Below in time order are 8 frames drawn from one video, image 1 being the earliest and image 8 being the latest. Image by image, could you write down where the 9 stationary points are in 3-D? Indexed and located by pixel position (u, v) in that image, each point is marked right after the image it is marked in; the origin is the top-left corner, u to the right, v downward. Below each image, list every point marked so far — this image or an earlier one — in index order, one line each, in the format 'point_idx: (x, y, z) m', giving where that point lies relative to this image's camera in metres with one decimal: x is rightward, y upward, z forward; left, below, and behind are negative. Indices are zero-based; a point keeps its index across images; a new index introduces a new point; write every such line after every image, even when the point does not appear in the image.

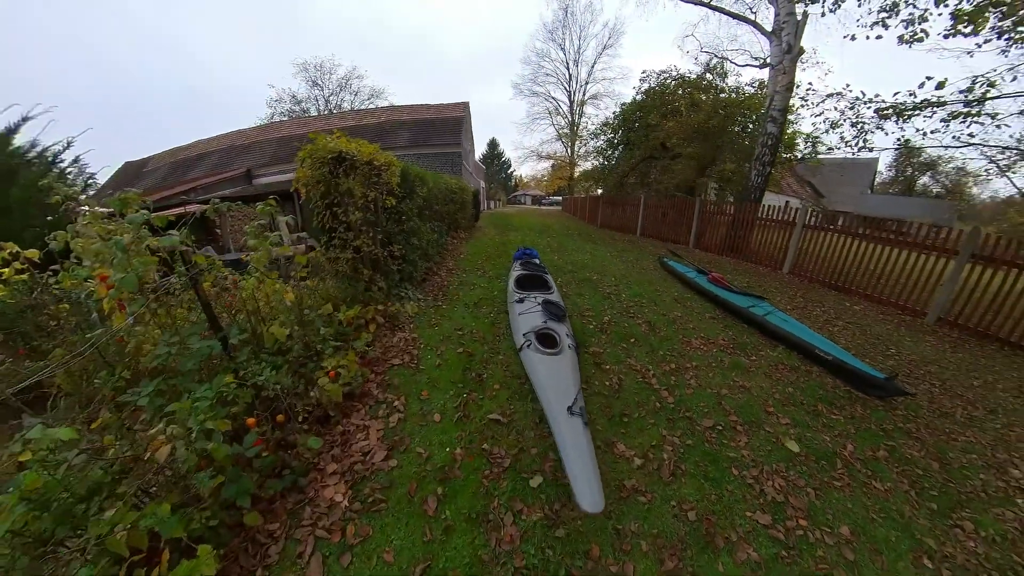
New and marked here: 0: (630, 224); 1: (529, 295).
0: (+5.9, +3.4, +16.8) m
1: (+0.1, -0.1, +4.8) m
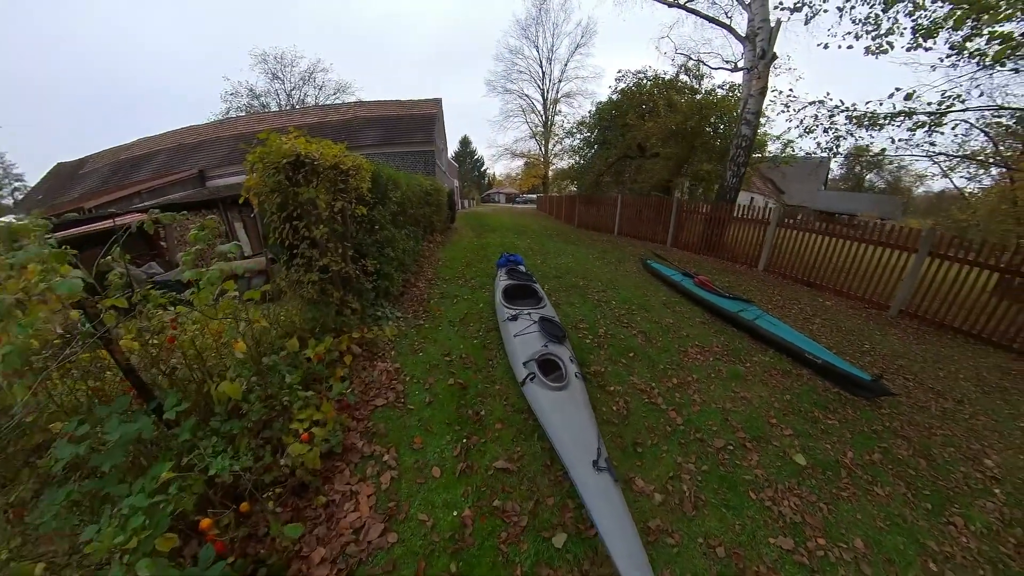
0: (+4.8, +3.4, +16.8) m
1: (0.0, -0.4, +4.5) m
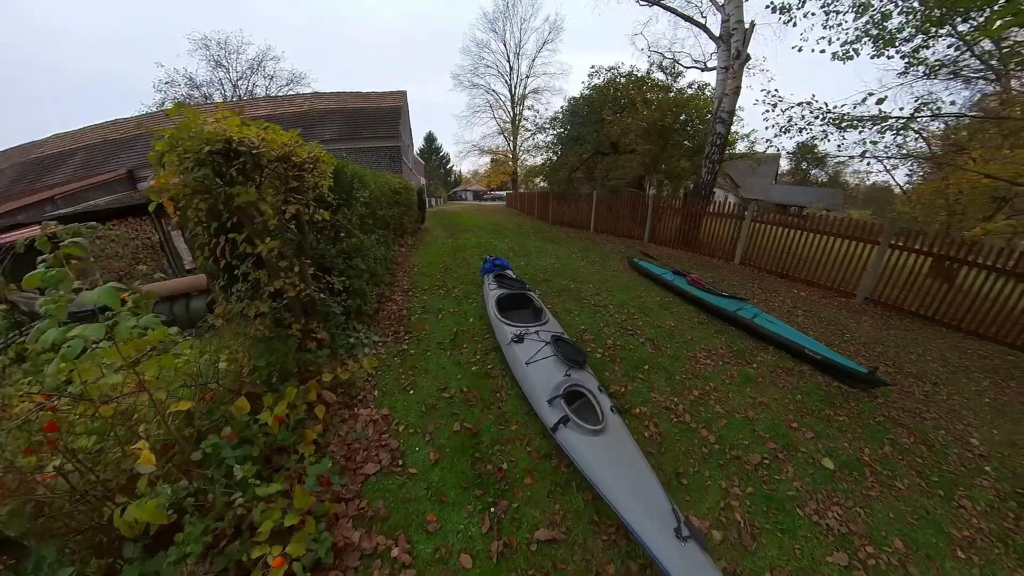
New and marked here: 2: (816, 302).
0: (+3.5, +3.5, +16.7) m
1: (+0.1, -0.5, +3.9) m
2: (+8.1, -0.4, +8.8) m
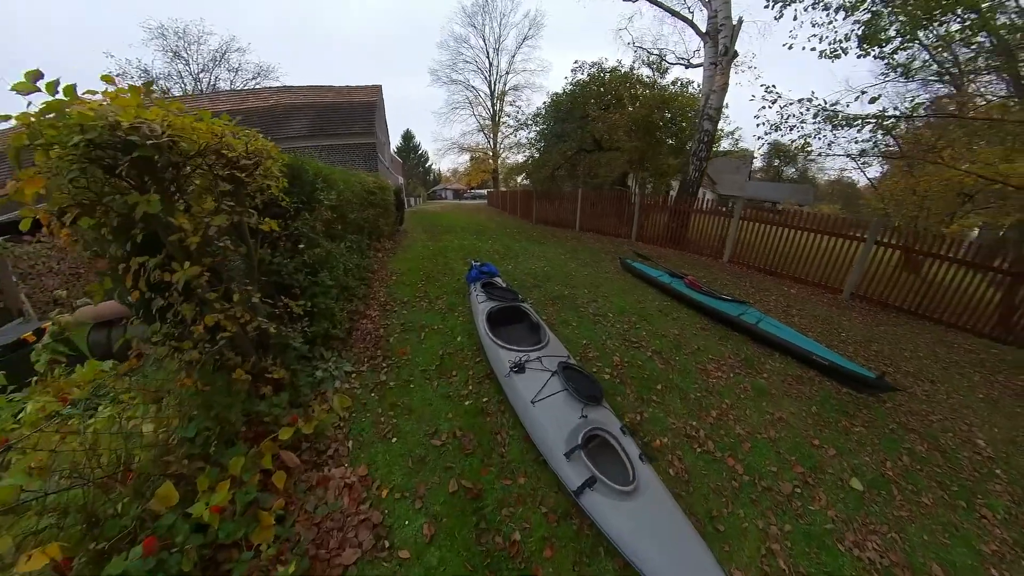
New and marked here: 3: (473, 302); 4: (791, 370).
0: (+2.7, +3.5, +16.3) m
1: (+0.1, -0.7, +3.4) m
2: (+7.8, -0.3, +8.7) m
3: (-0.6, -0.2, +4.9) m
4: (+4.7, -1.4, +5.4) m
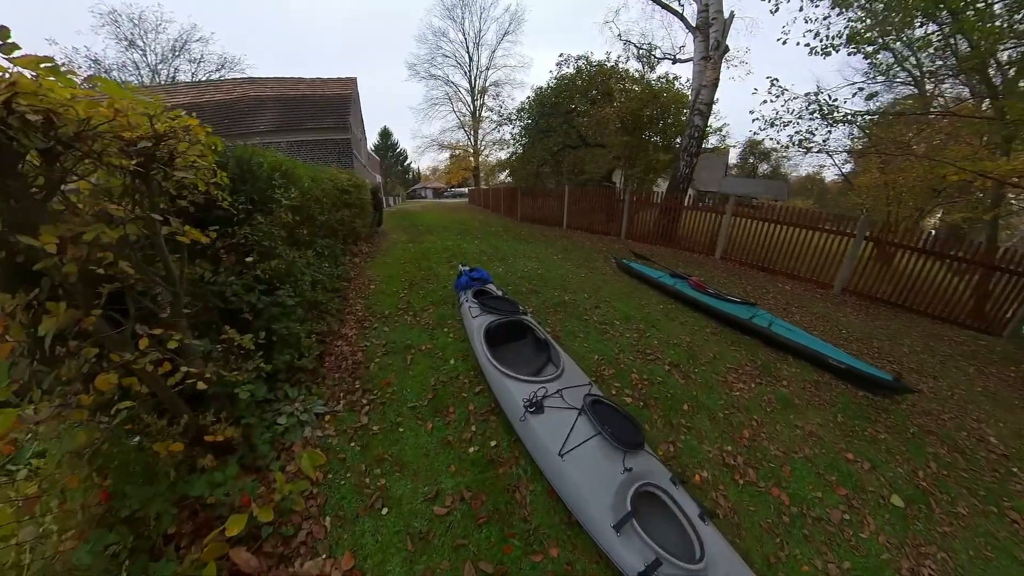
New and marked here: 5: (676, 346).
0: (+2.0, +3.5, +15.8) m
1: (+0.2, -0.8, +2.8) m
2: (+7.5, -0.2, +8.5) m
3: (-0.6, -0.4, +4.3) m
4: (+4.7, -1.4, +5.1) m
5: (+2.5, -0.9, +4.8) m
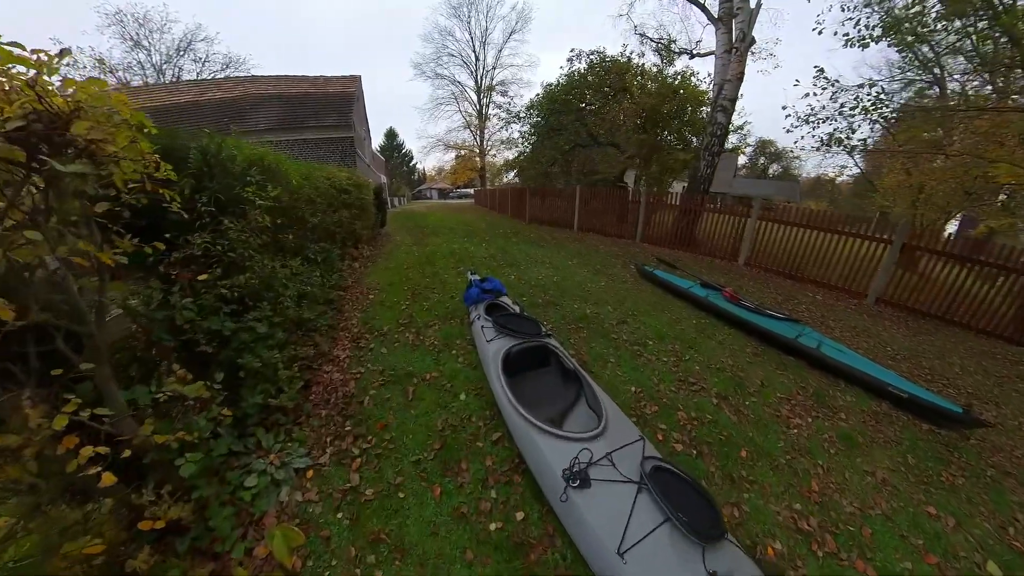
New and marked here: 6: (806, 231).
0: (+2.4, +3.3, +15.2) m
1: (+0.4, -1.0, +2.3) m
2: (+7.8, -0.5, +7.9) m
3: (-0.4, -0.5, +3.7) m
4: (+4.9, -1.6, +4.5) m
5: (+2.7, -1.1, +4.2) m
6: (+8.1, +1.6, +8.7) m
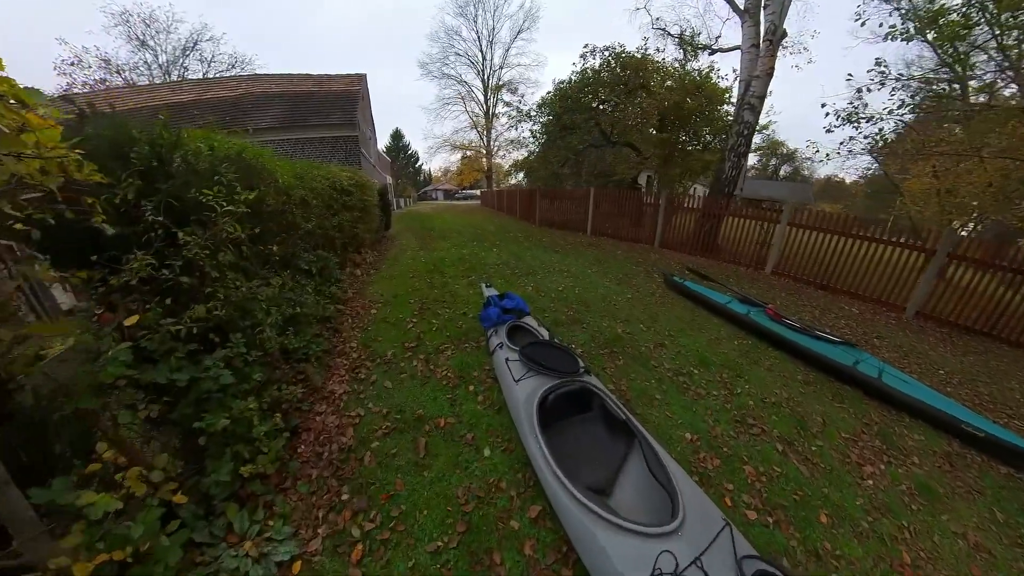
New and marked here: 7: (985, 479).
0: (+2.8, +3.0, +14.7) m
1: (+0.7, -1.2, +1.7) m
2: (+8.1, -0.7, +7.2) m
3: (-0.1, -0.8, +3.2) m
4: (+5.2, -1.9, +3.9) m
5: (+3.0, -1.4, +3.7) m
6: (+8.4, +1.3, +8.1) m
7: (+5.4, -2.1, +3.7) m
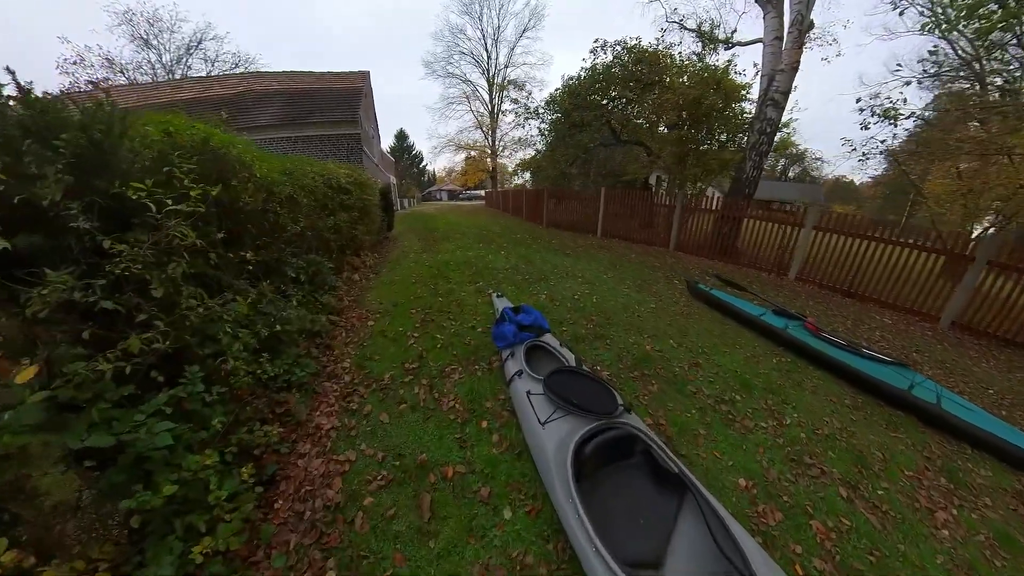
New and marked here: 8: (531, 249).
0: (+3.1, +2.8, +14.2) m
1: (+0.8, -1.4, +1.3) m
2: (+8.3, -0.9, +6.7) m
3: (0.0, -0.9, +2.7) m
4: (+5.4, -2.0, +3.4) m
5: (+3.1, -1.5, +3.2) m
6: (+8.6, +1.1, +7.6) m
7: (+5.6, -2.3, +3.1) m
8: (+0.6, +1.1, +9.6) m
